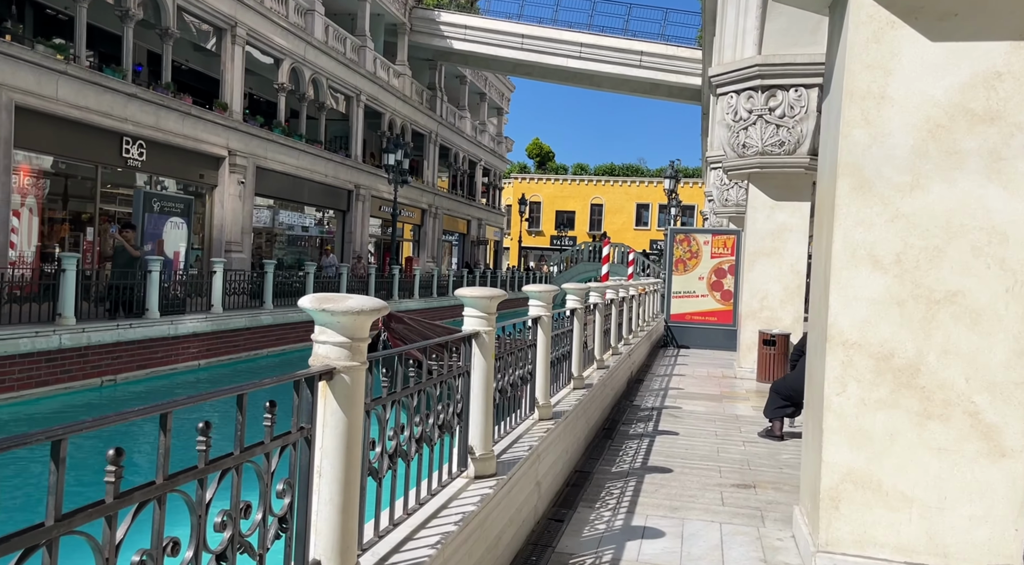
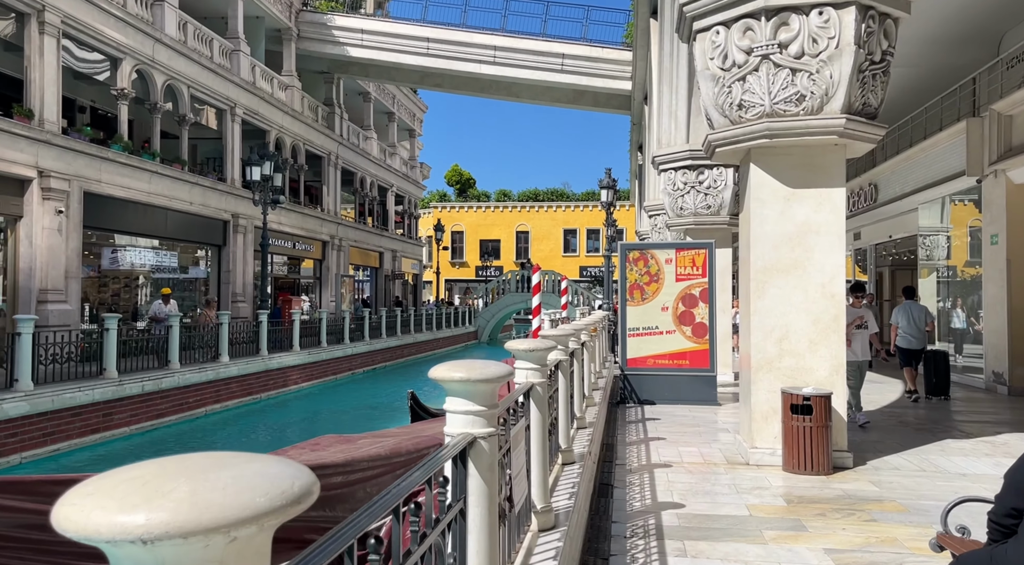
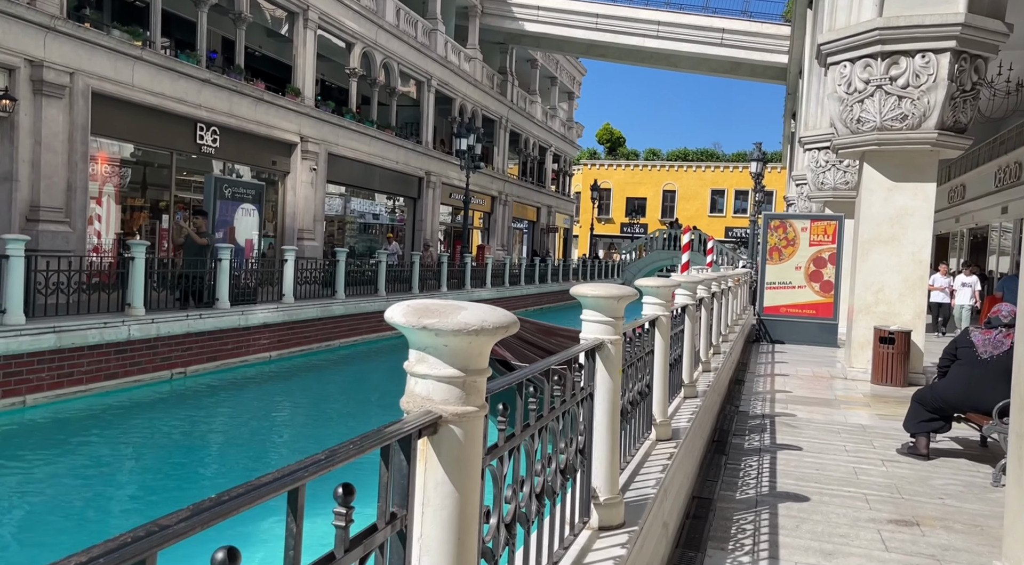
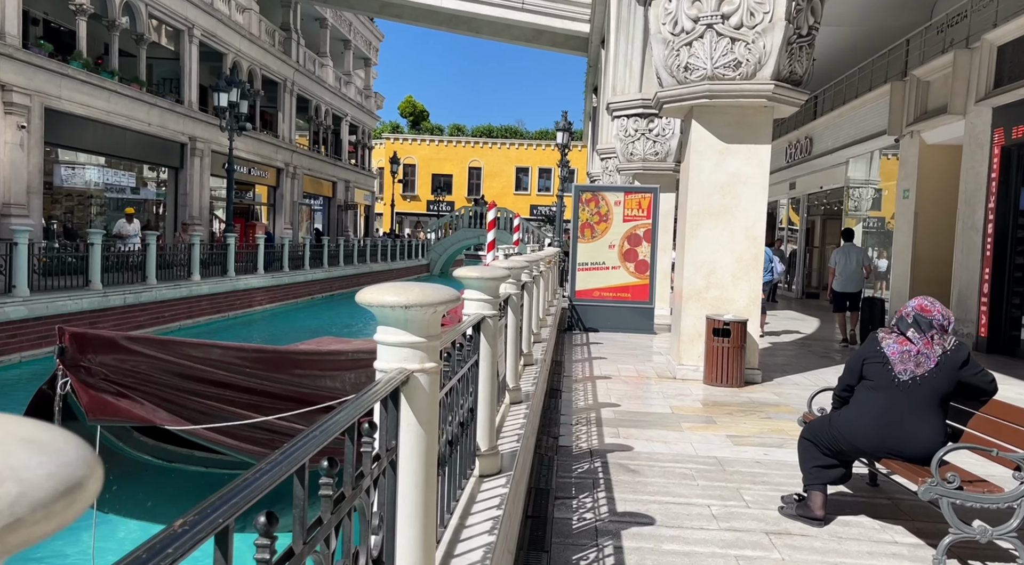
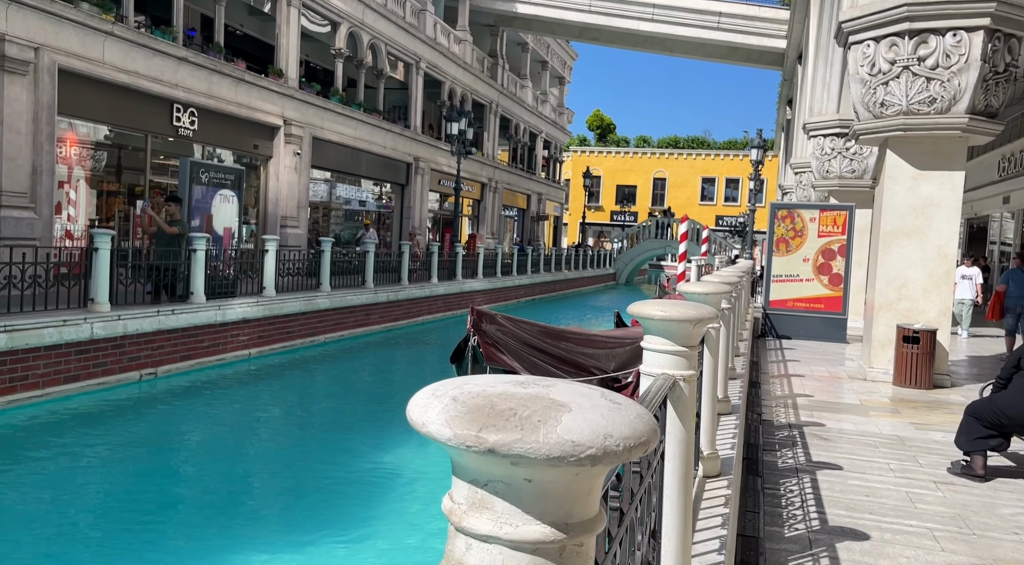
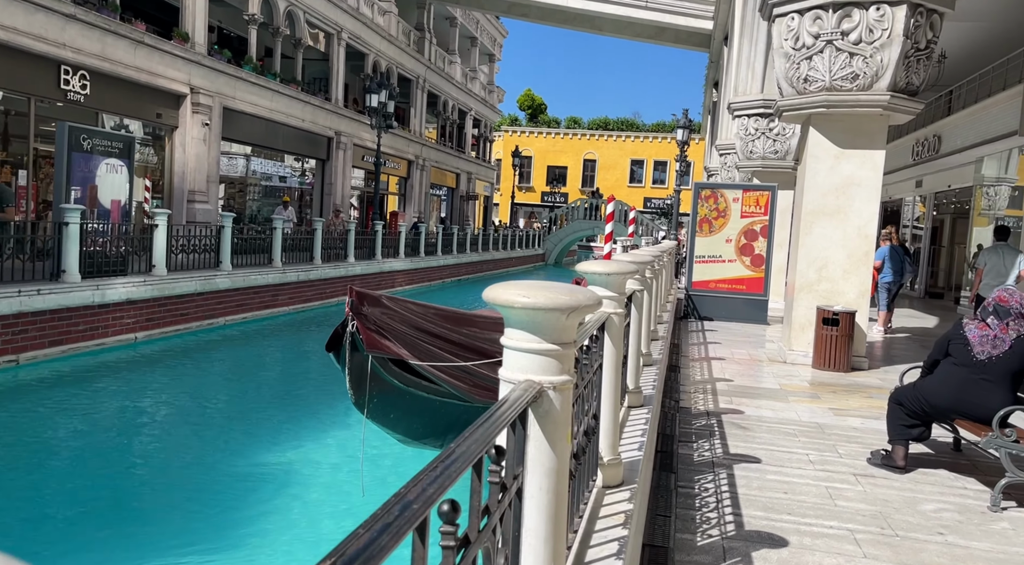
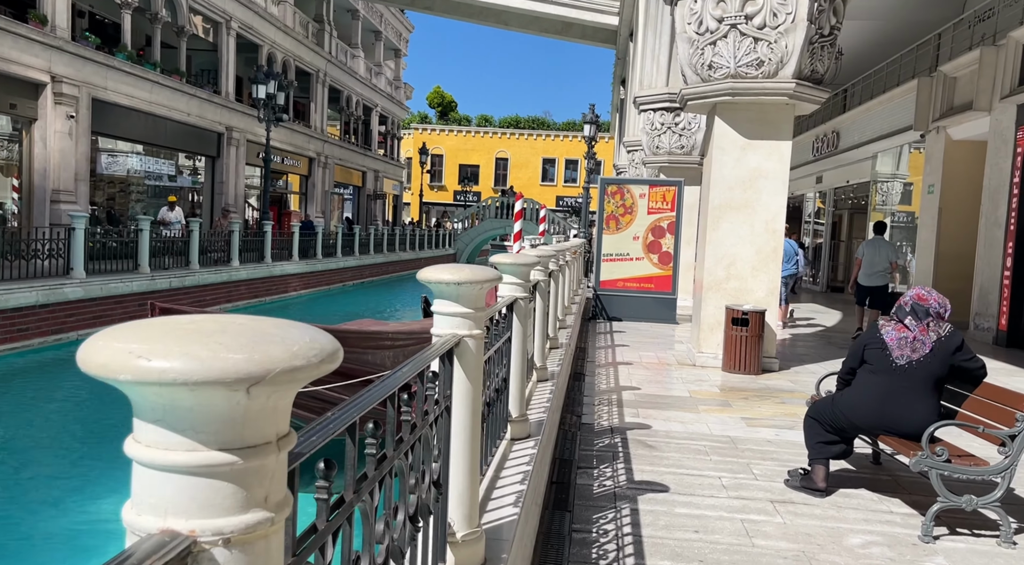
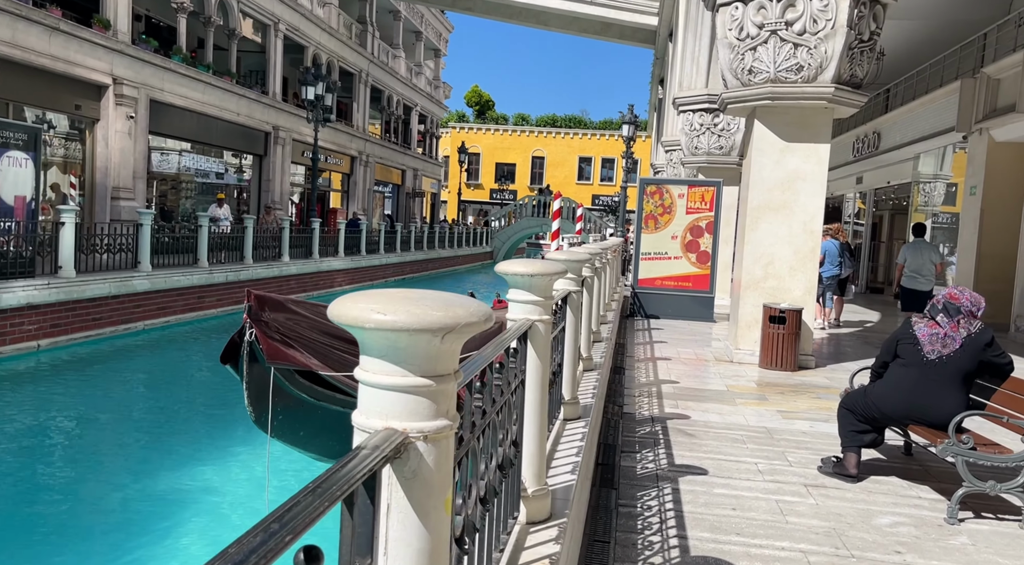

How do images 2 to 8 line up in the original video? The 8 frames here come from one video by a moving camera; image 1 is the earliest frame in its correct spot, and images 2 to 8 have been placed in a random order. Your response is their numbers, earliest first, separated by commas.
3, 5, 6, 8, 7, 4, 2
